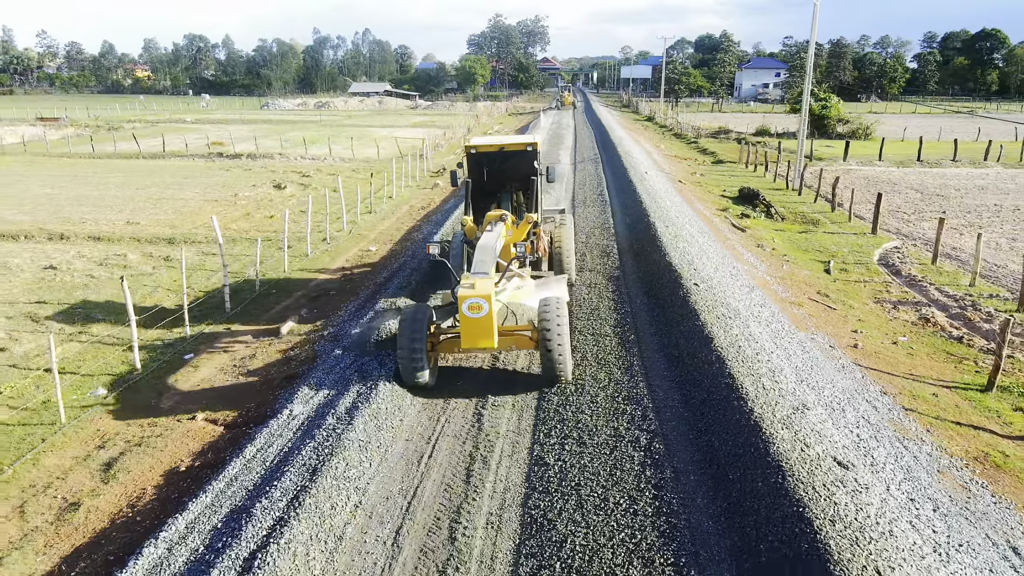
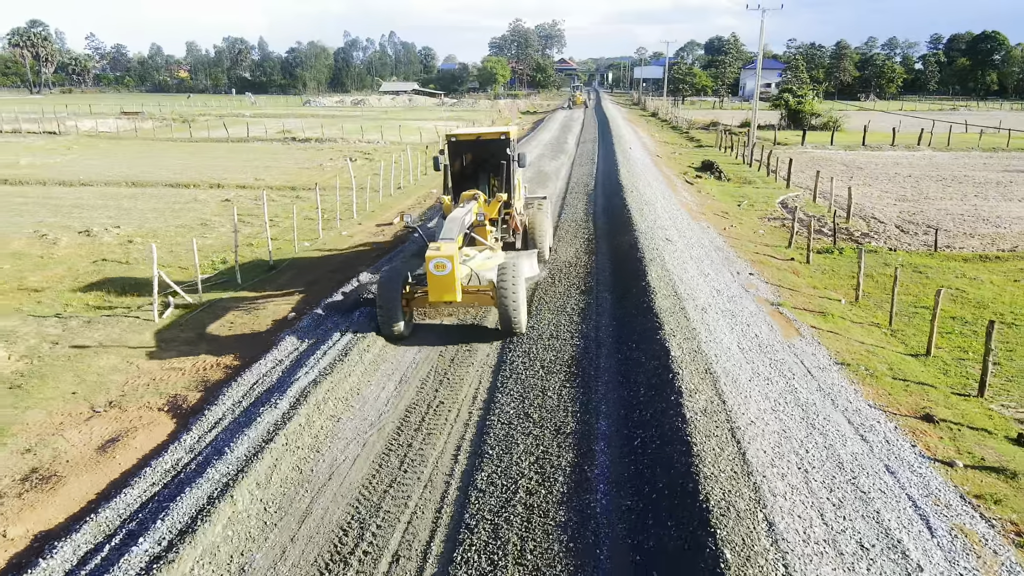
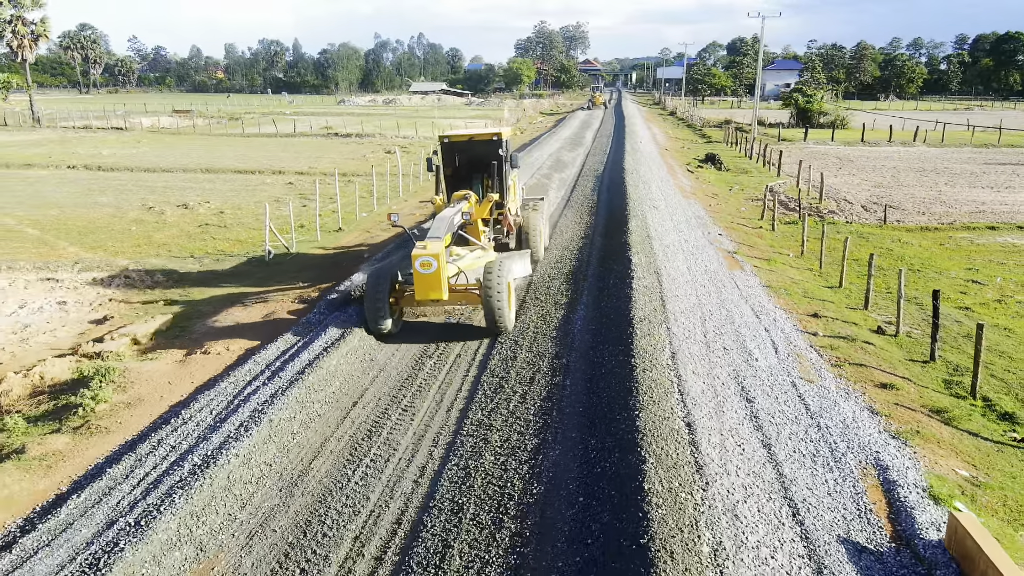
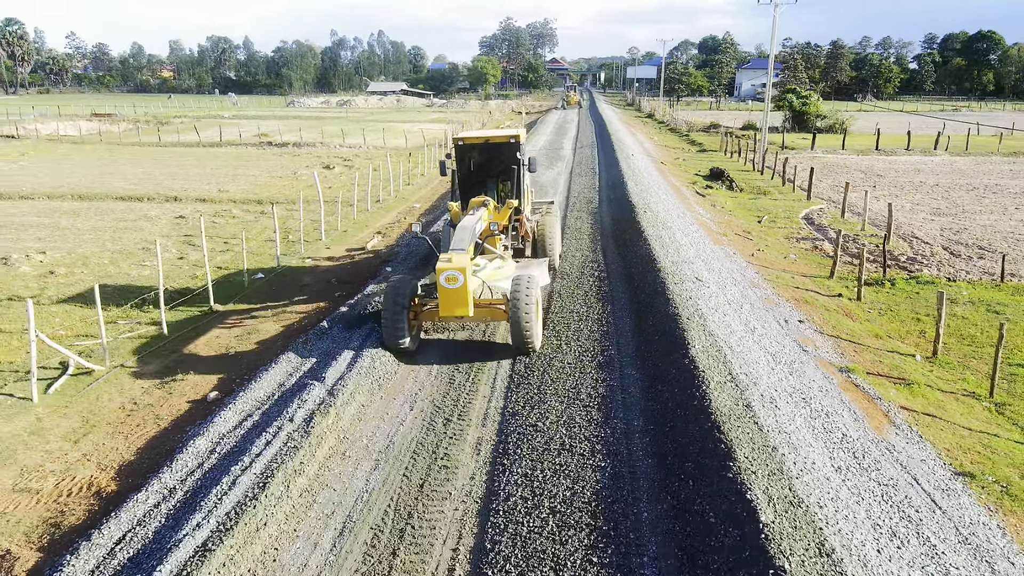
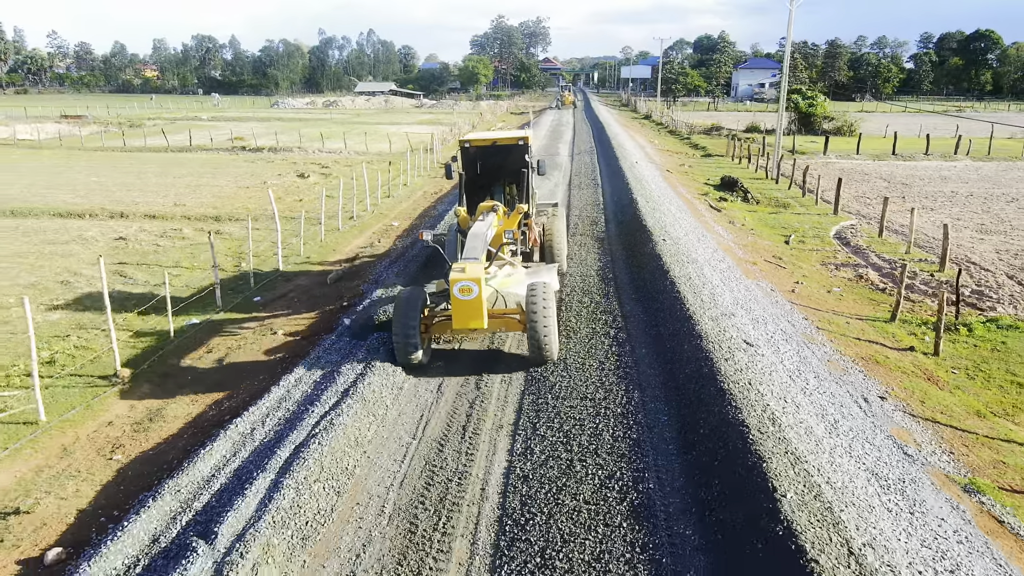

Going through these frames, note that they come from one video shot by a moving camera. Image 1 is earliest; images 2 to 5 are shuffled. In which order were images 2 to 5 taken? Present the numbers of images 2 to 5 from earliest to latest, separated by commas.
5, 4, 2, 3
